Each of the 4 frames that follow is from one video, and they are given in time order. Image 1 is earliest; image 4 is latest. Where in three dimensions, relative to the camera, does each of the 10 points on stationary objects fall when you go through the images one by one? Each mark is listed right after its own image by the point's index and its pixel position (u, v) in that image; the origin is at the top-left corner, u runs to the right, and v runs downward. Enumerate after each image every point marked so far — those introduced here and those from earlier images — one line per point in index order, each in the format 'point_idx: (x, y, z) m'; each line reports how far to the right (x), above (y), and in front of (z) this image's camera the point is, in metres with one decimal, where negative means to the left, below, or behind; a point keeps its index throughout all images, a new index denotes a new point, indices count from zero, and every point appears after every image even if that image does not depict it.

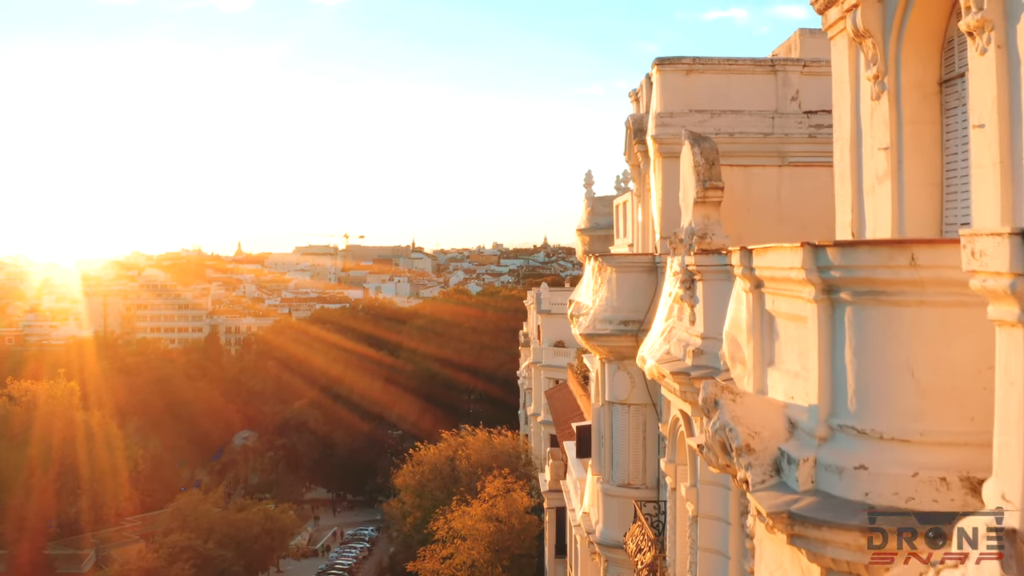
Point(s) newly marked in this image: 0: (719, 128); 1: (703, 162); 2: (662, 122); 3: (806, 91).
0: (+2.2, +1.7, +9.7) m
1: (+1.5, +1.0, +6.9) m
2: (+1.6, +1.8, +9.7) m
3: (+3.2, +2.2, +9.9) m
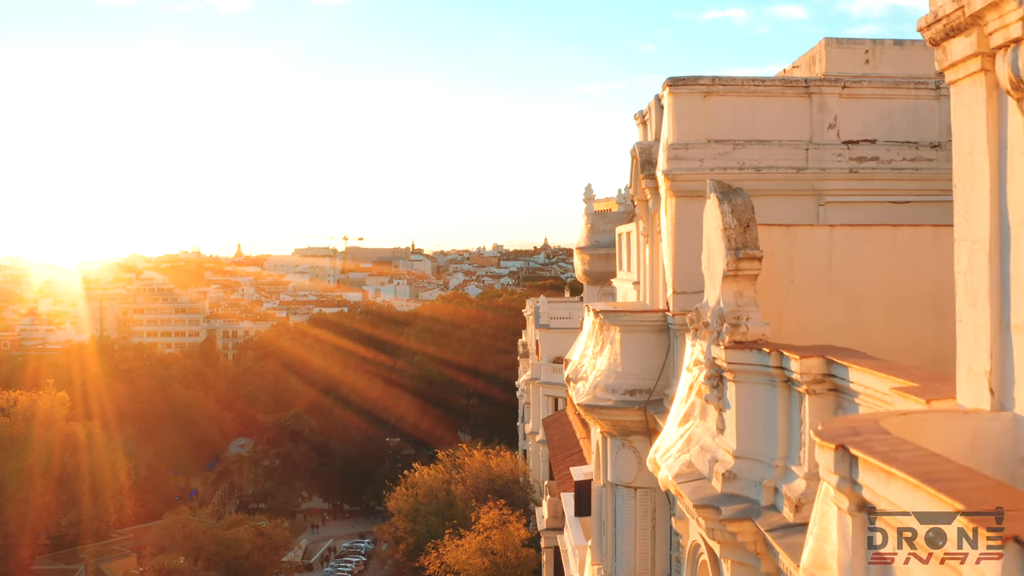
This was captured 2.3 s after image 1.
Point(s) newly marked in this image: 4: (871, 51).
0: (+2.1, +1.2, +8.2) m
1: (+1.3, +0.4, +5.4) m
2: (+1.5, +1.2, +8.1) m
3: (+3.1, +1.6, +8.3) m
4: (+5.0, +3.3, +12.5) m
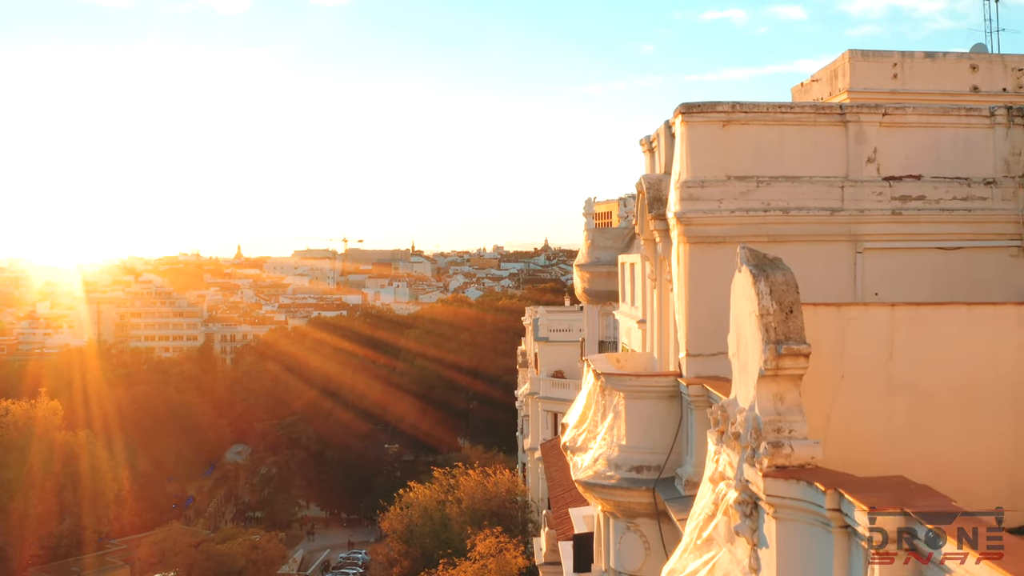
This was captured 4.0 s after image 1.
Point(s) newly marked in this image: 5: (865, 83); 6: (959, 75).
0: (+2.0, +0.7, +7.0) m
1: (+1.2, -0.1, +4.2) m
2: (+1.4, +0.7, +6.9) m
3: (+3.0, +1.1, +7.1) m
4: (+4.9, +2.8, +11.4) m
5: (+4.4, +2.6, +11.3) m
6: (+5.8, +2.7, +11.6) m
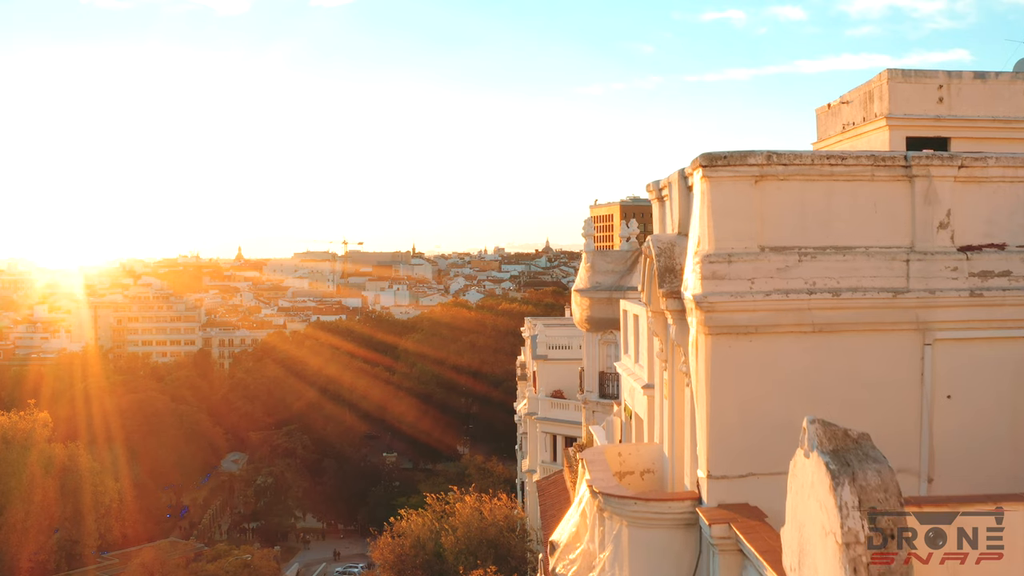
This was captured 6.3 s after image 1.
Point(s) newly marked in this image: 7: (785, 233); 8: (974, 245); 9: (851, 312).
0: (+1.8, 0.0, +5.4) m
1: (+1.0, -0.7, +2.6) m
2: (+1.2, +0.1, +5.4) m
3: (+2.8, +0.5, +5.6) m
4: (+4.8, +2.2, +9.8) m
5: (+4.3, +2.0, +9.7) m
6: (+5.6, +2.1, +10.0) m
7: (+1.7, +0.3, +5.5) m
8: (+2.9, +0.3, +5.6) m
9: (+2.0, -0.1, +5.5) m
